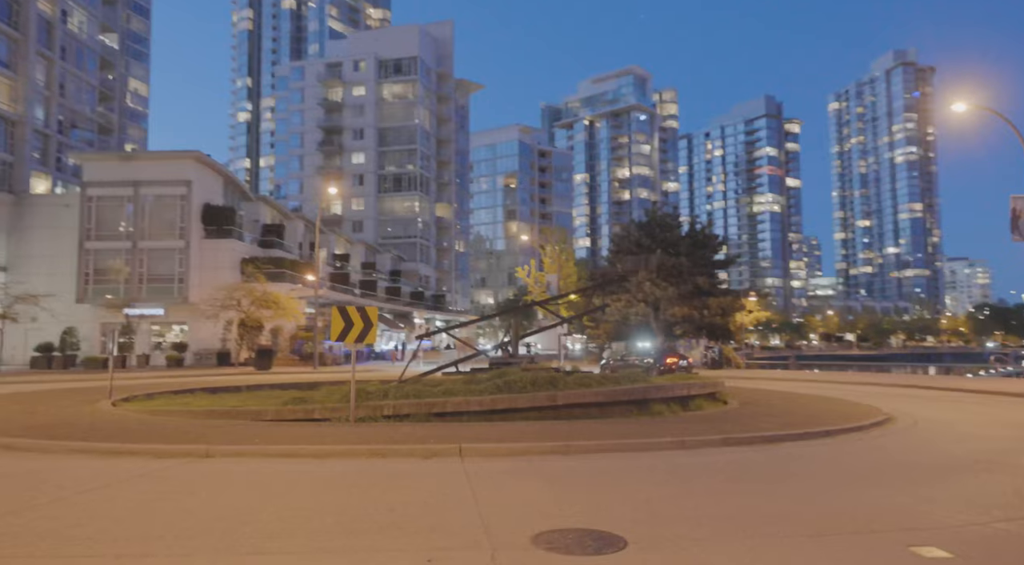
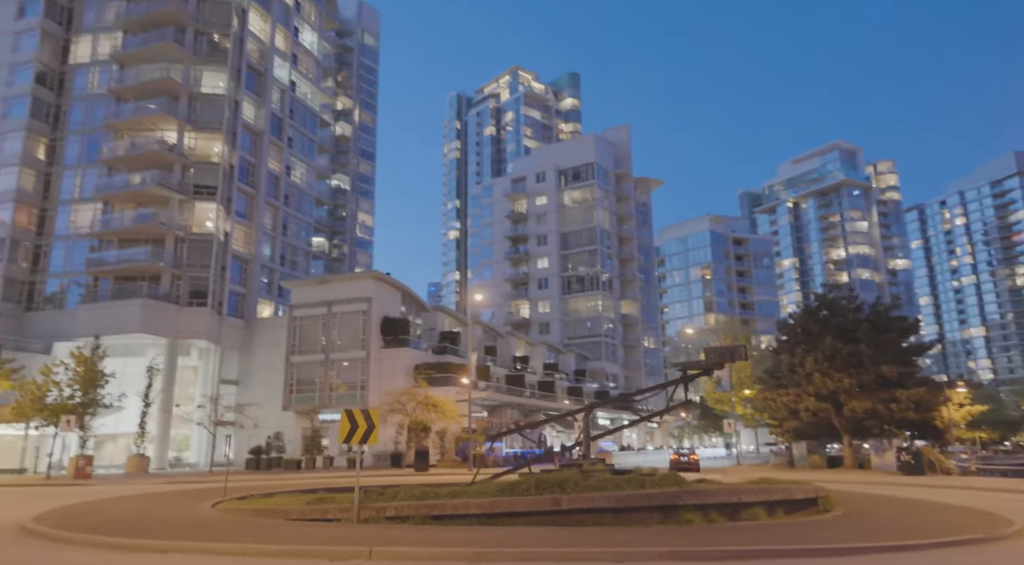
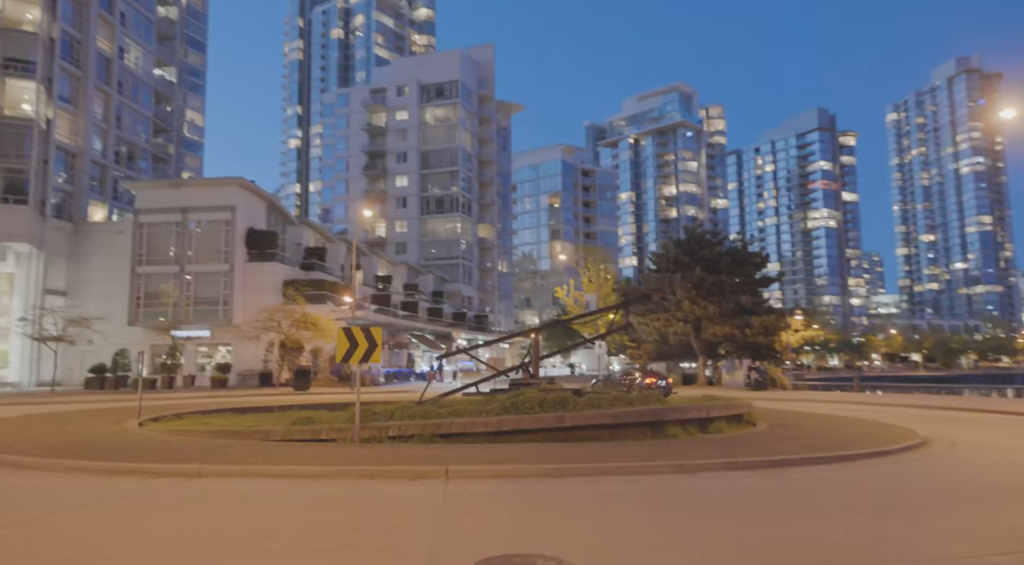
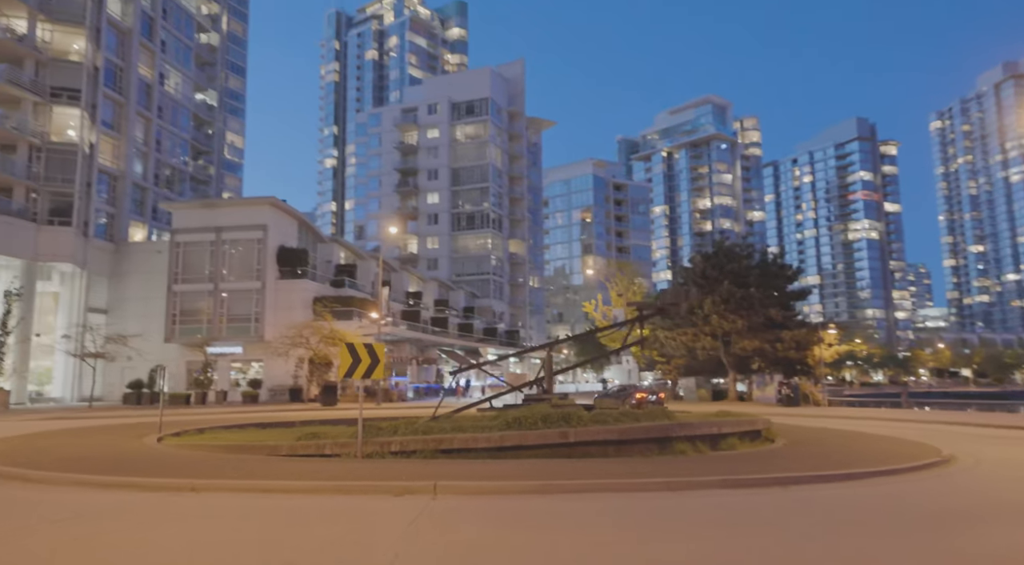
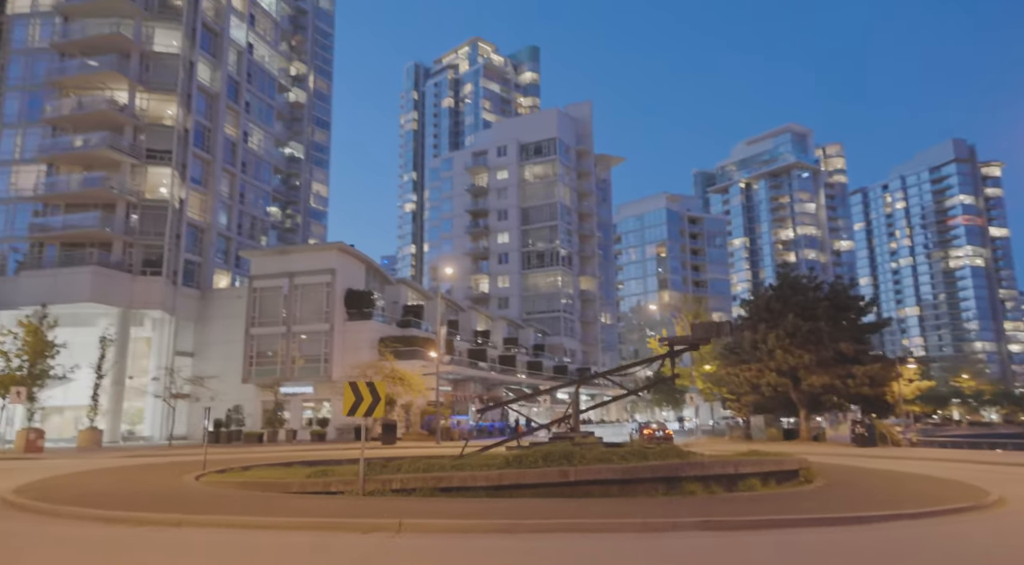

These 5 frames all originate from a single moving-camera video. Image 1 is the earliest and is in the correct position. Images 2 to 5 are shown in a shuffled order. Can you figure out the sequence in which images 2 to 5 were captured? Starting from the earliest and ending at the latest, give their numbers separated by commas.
3, 4, 5, 2
